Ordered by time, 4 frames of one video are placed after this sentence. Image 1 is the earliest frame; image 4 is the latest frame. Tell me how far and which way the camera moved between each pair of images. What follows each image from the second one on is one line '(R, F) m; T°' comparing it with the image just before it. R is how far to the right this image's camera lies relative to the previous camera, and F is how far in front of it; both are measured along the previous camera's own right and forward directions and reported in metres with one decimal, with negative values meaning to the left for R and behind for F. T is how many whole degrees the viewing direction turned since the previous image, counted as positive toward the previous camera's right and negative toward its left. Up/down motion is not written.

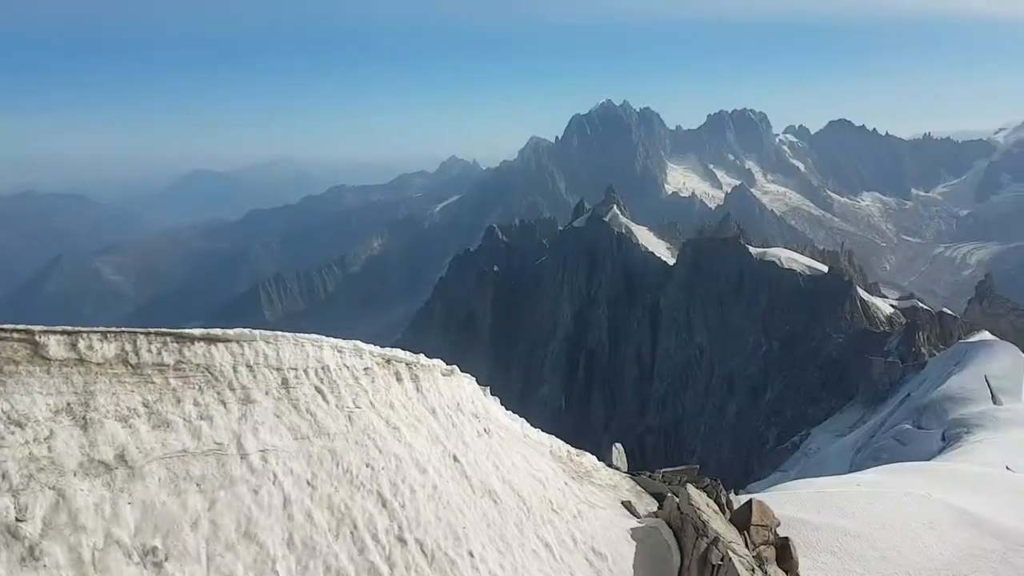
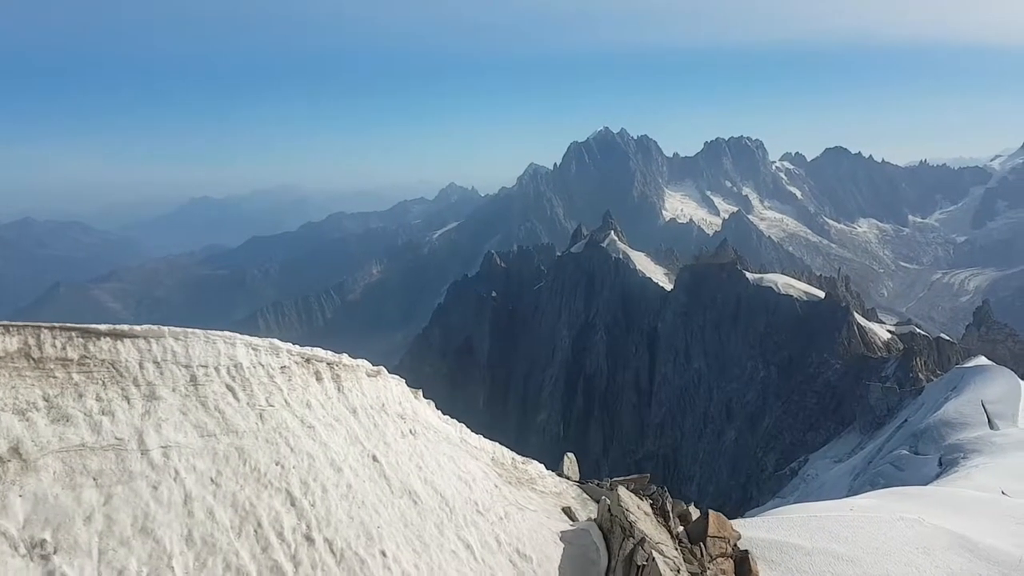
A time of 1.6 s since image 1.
(+0.4, 0.0) m; 0°
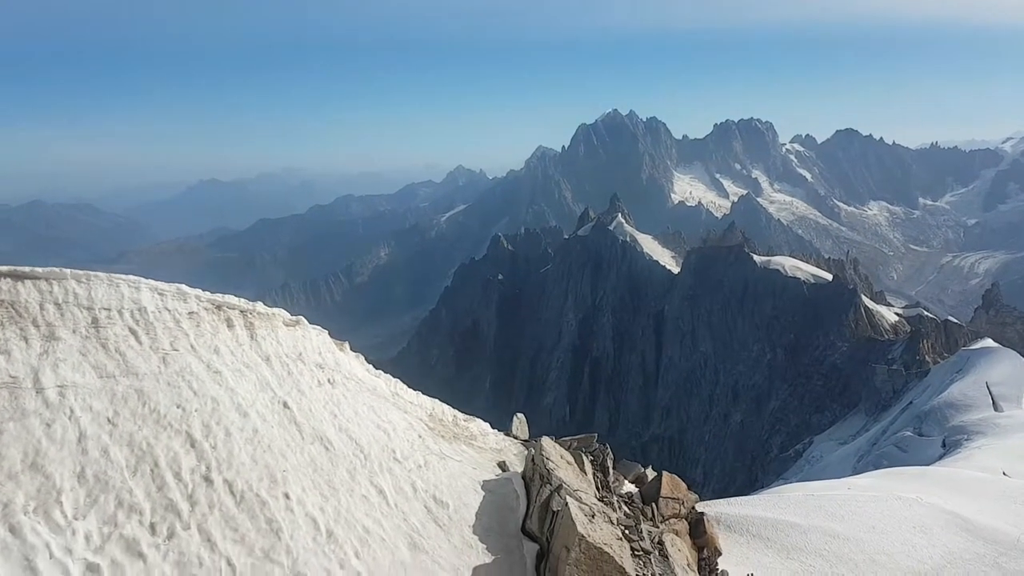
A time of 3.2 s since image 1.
(+0.5, 0.0) m; -1°
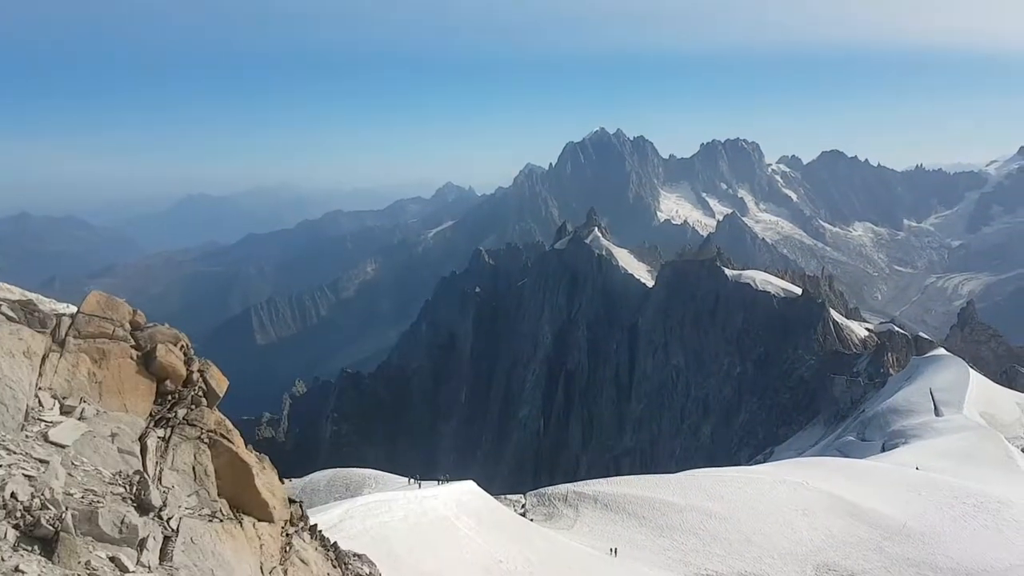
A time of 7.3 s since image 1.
(+5.7, +0.2) m; +1°
